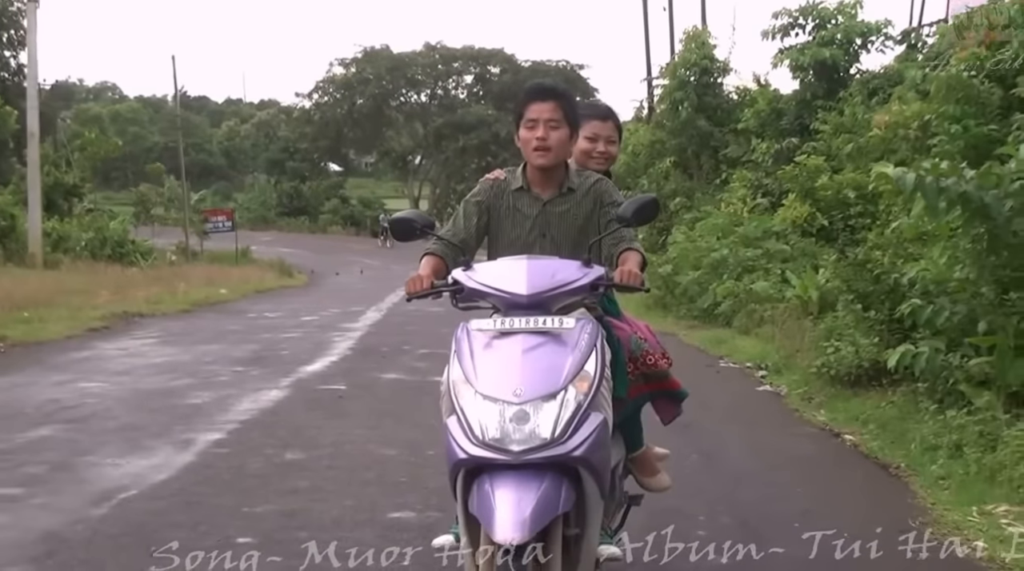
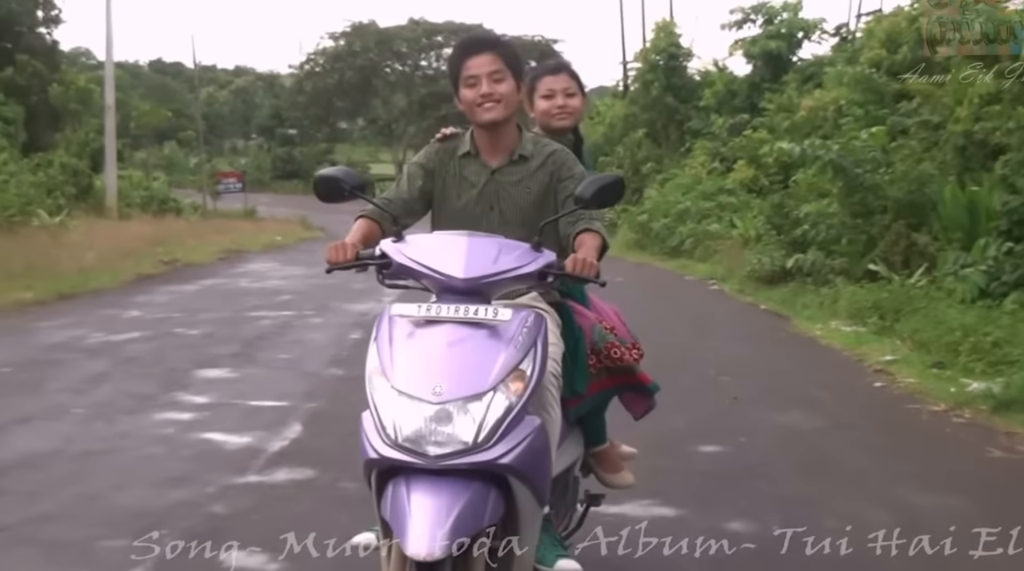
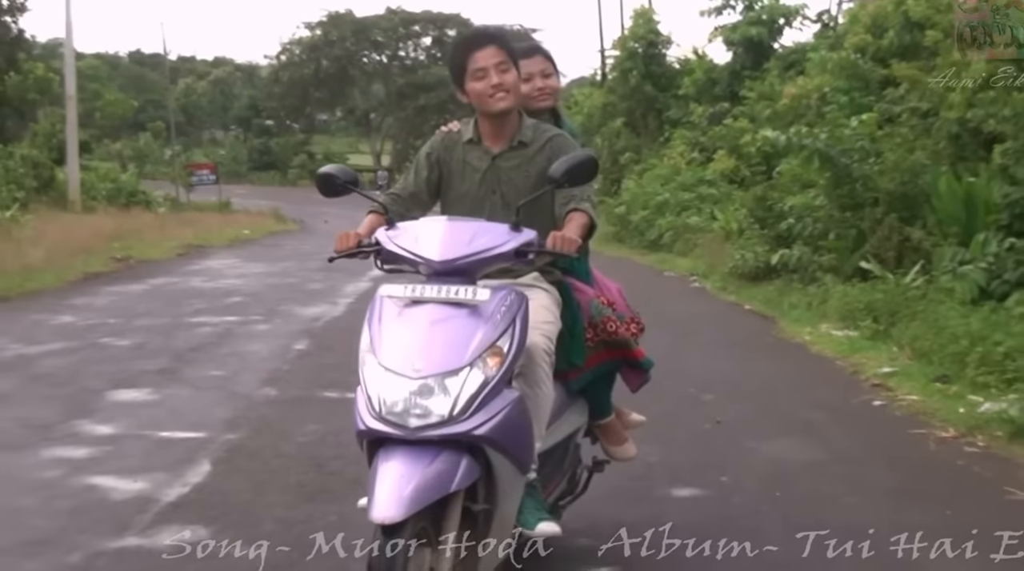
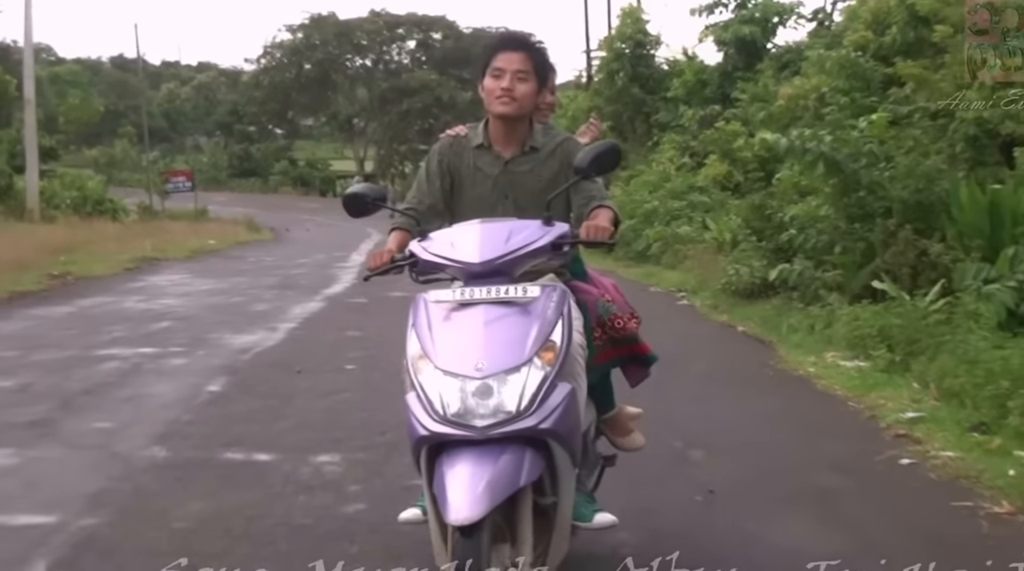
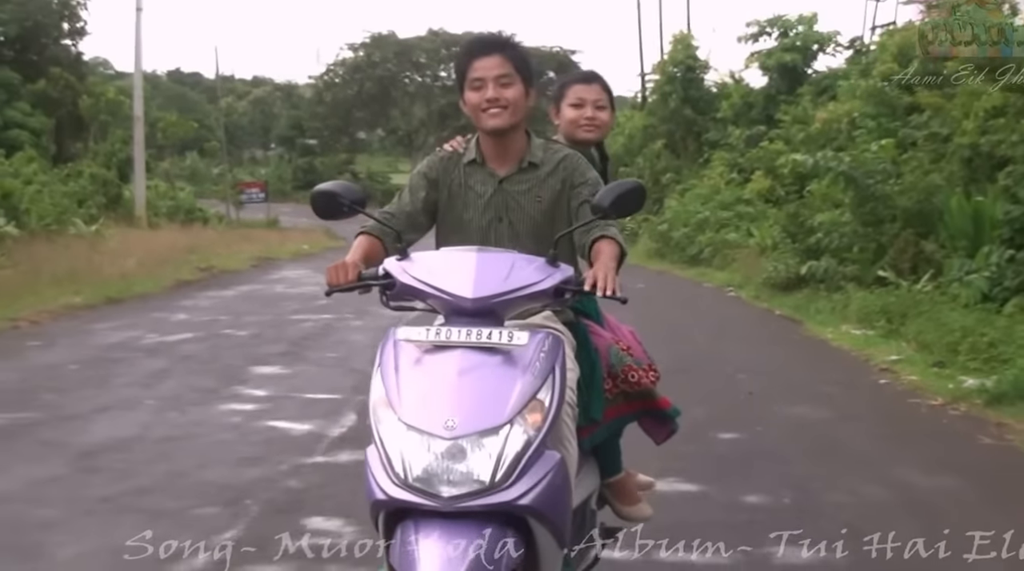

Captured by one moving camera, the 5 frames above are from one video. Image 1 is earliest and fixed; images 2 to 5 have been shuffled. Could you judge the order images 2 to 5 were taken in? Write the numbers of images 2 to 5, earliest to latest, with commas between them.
4, 3, 2, 5
